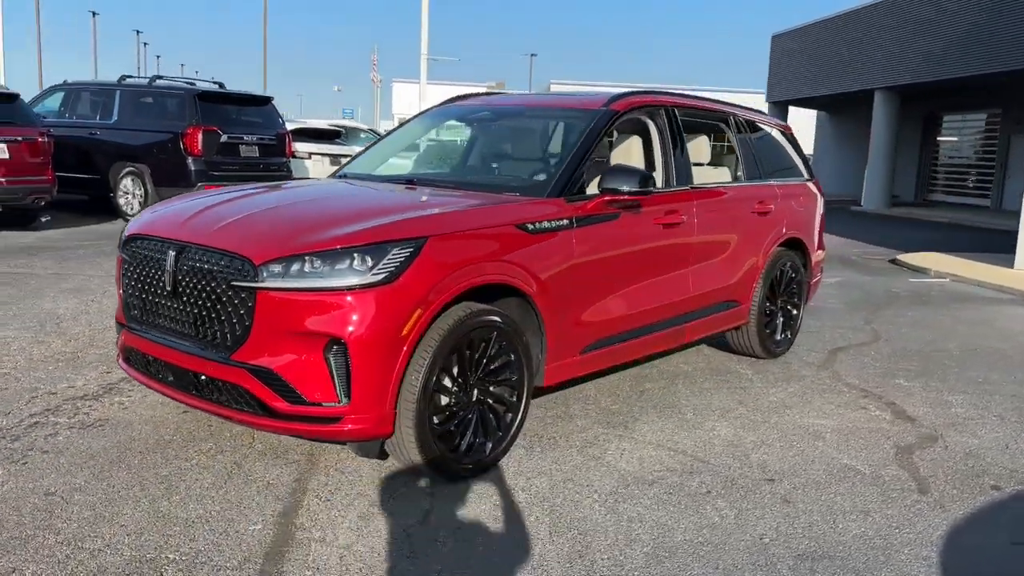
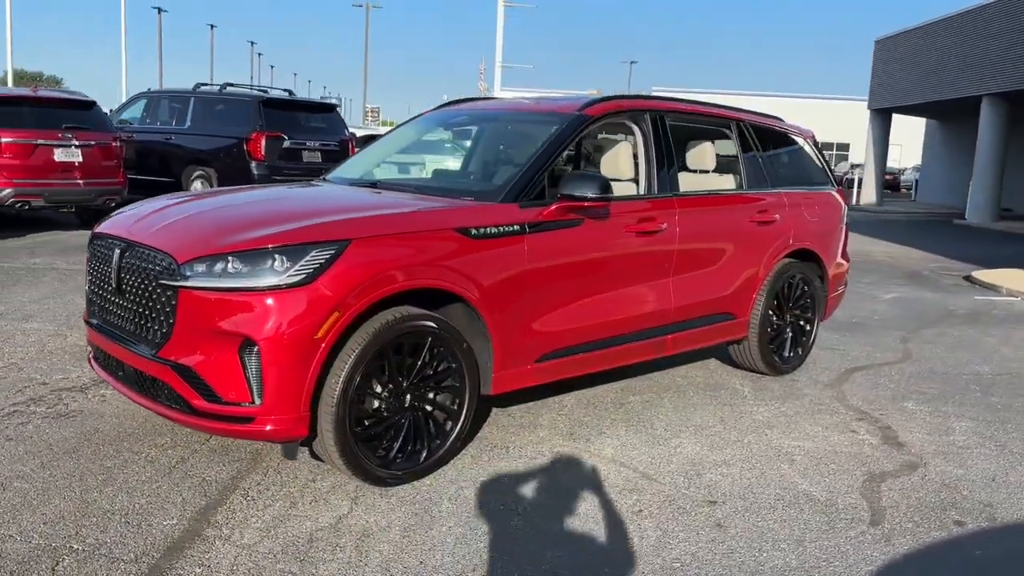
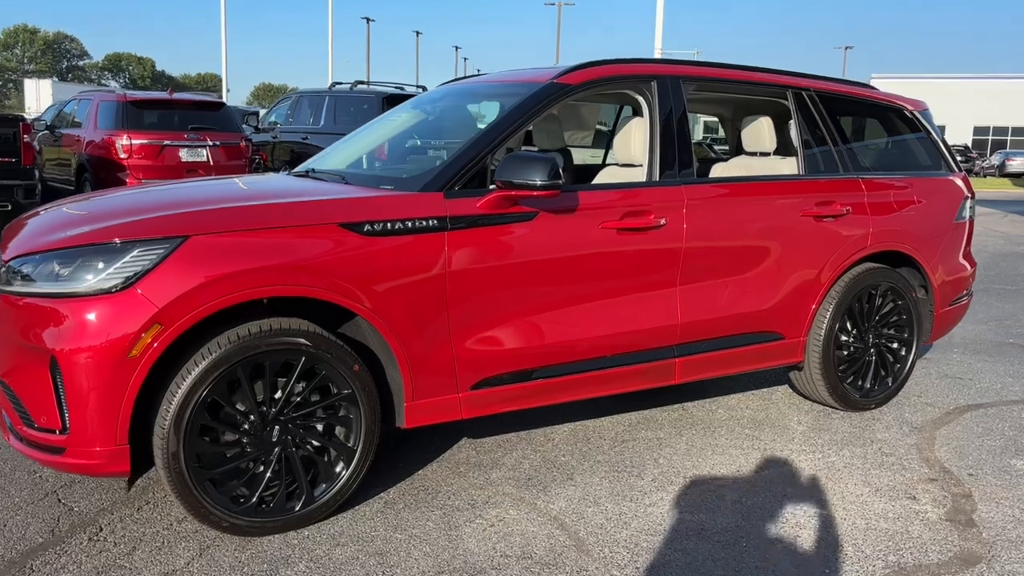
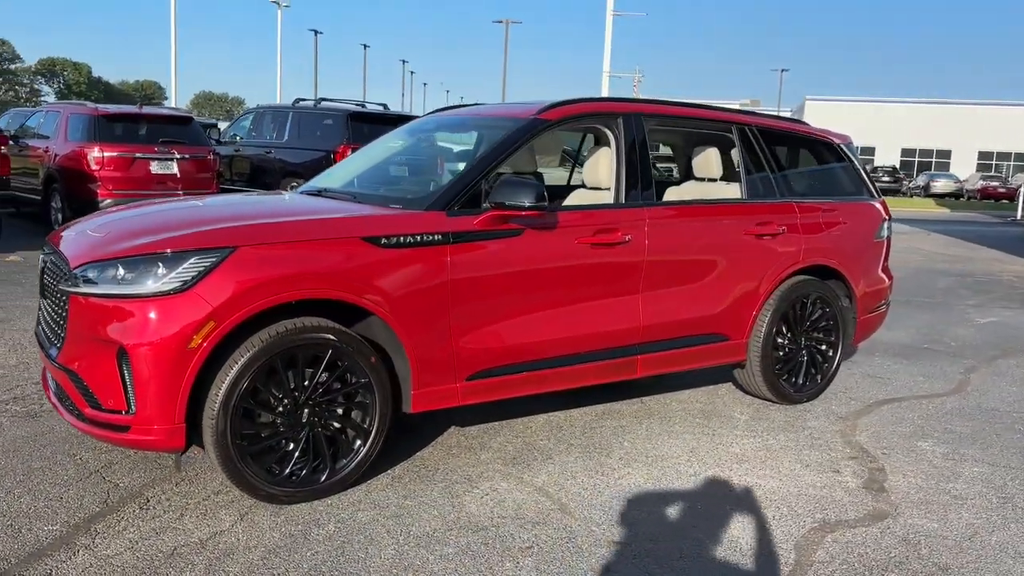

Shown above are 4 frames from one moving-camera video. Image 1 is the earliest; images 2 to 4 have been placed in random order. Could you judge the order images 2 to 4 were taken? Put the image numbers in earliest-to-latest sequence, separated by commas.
2, 4, 3
